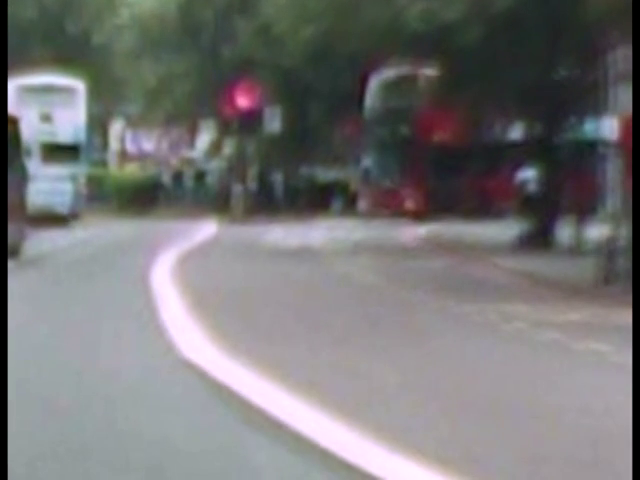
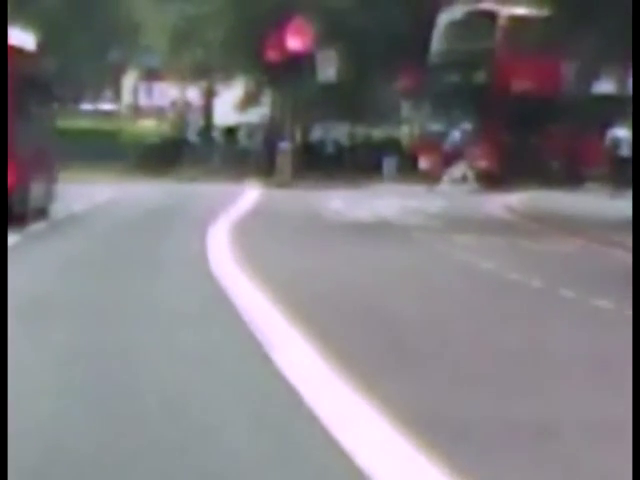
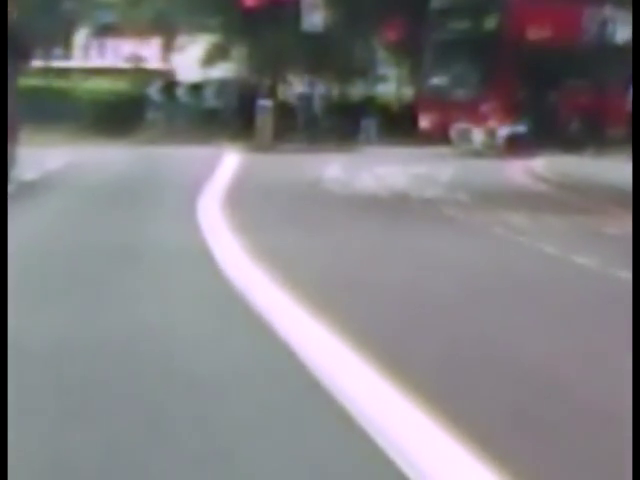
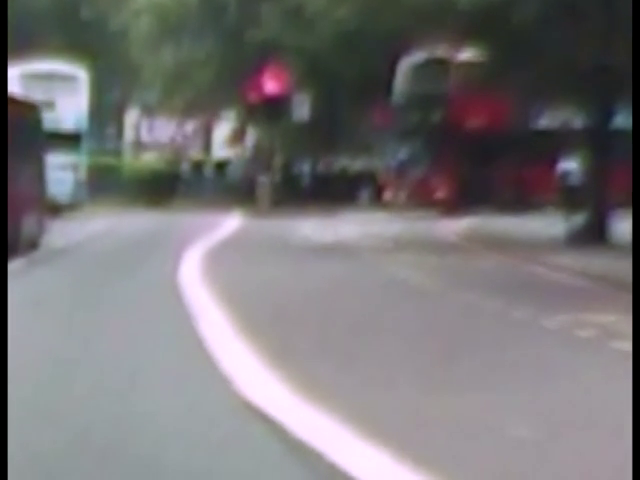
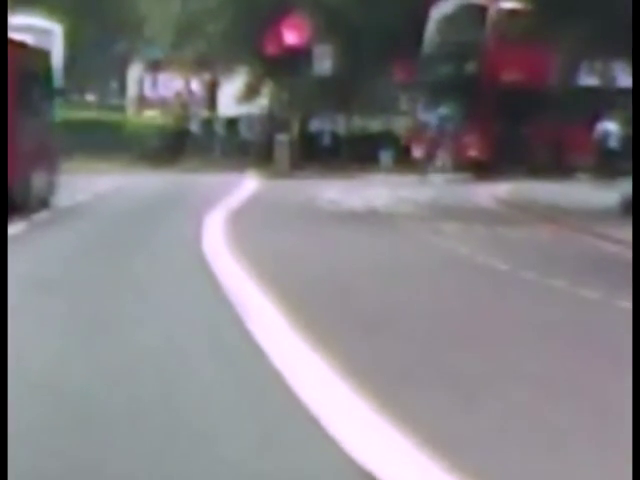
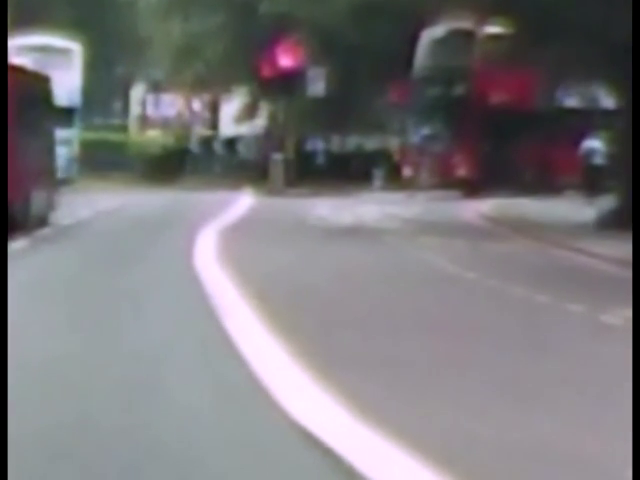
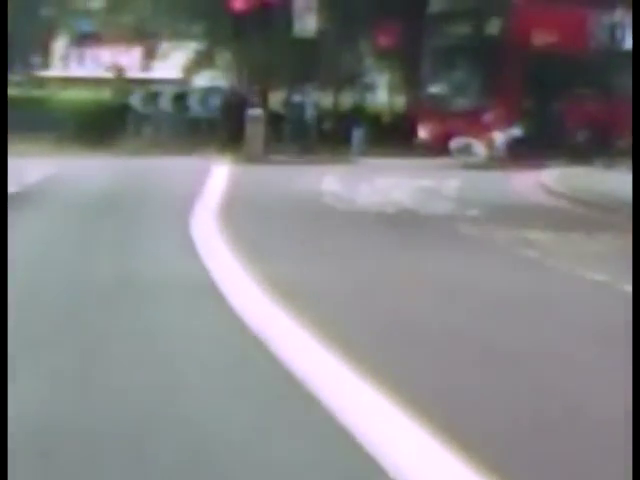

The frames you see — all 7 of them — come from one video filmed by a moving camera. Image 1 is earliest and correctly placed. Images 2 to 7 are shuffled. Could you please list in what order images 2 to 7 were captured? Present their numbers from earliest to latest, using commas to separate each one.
4, 6, 5, 2, 3, 7
